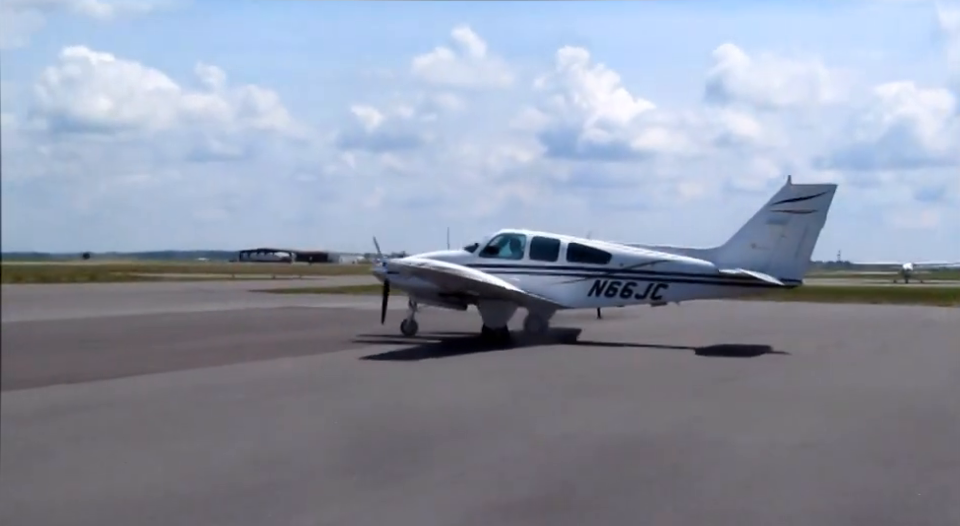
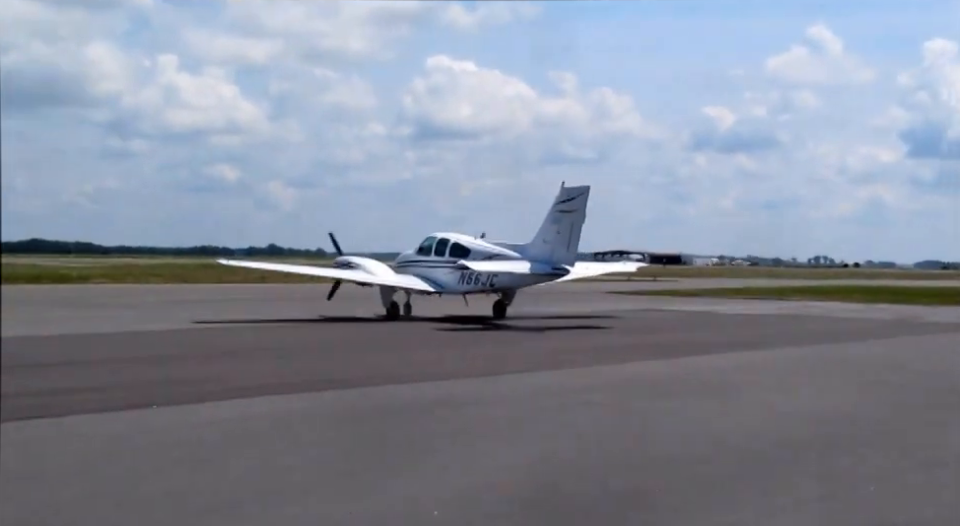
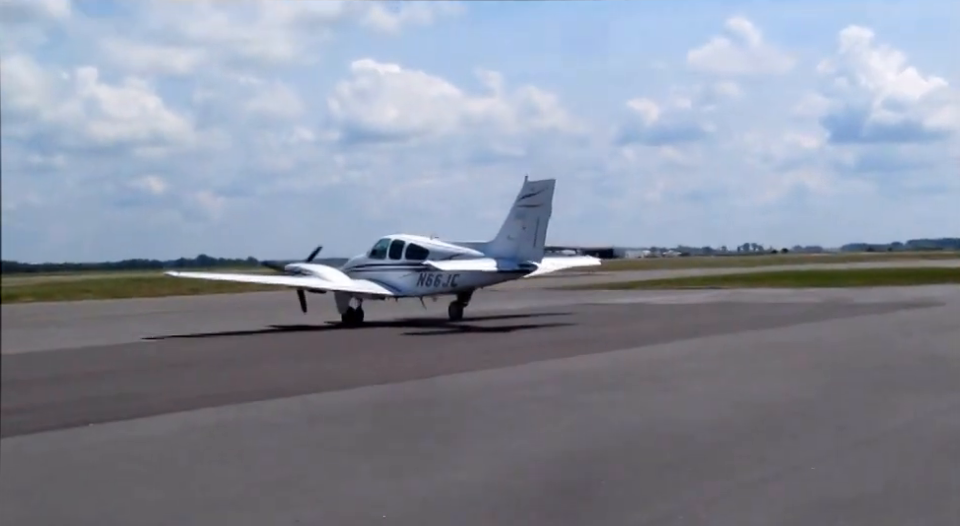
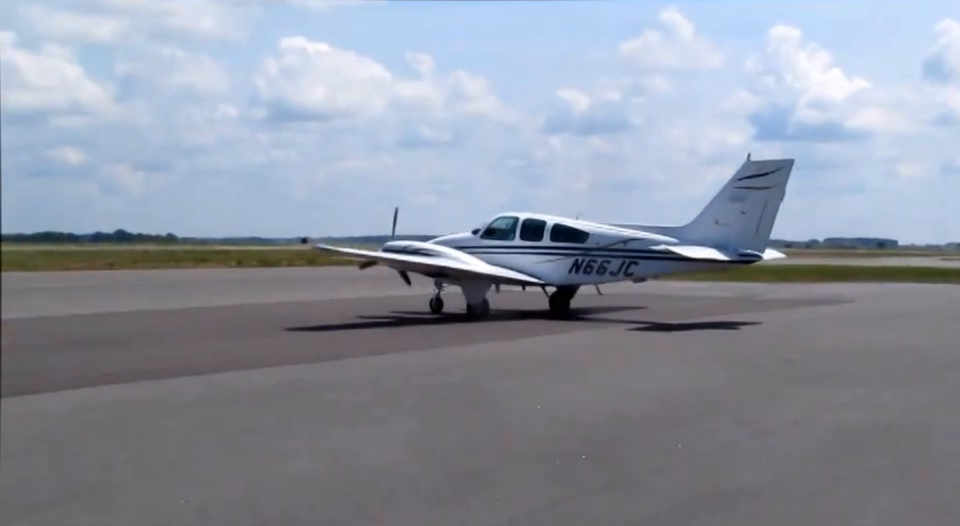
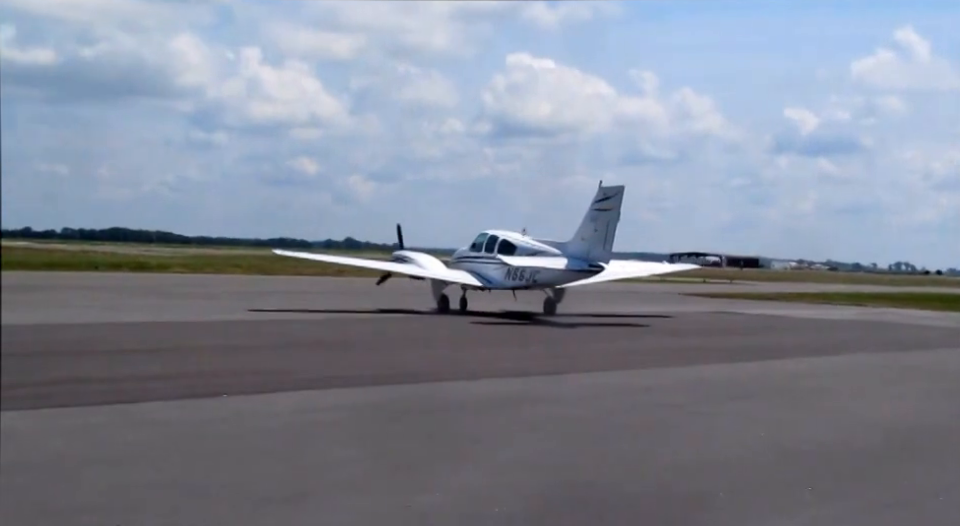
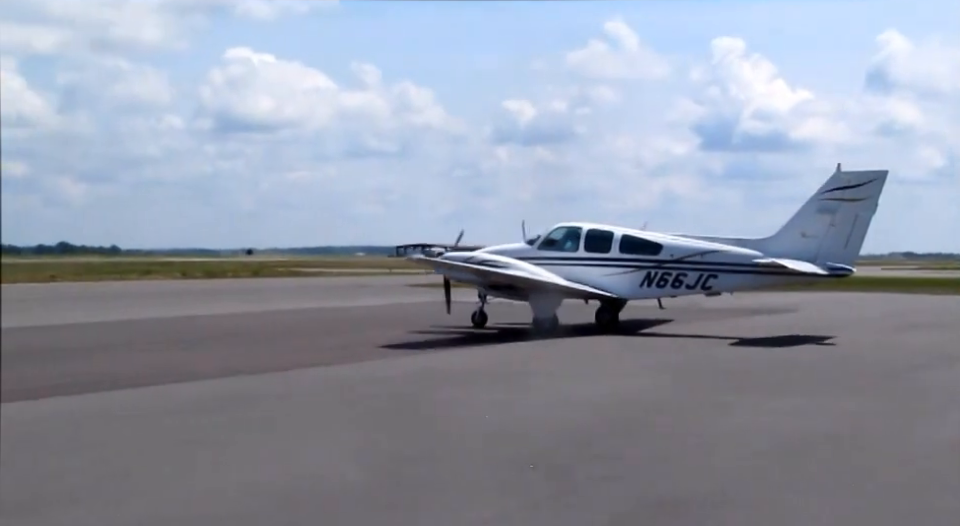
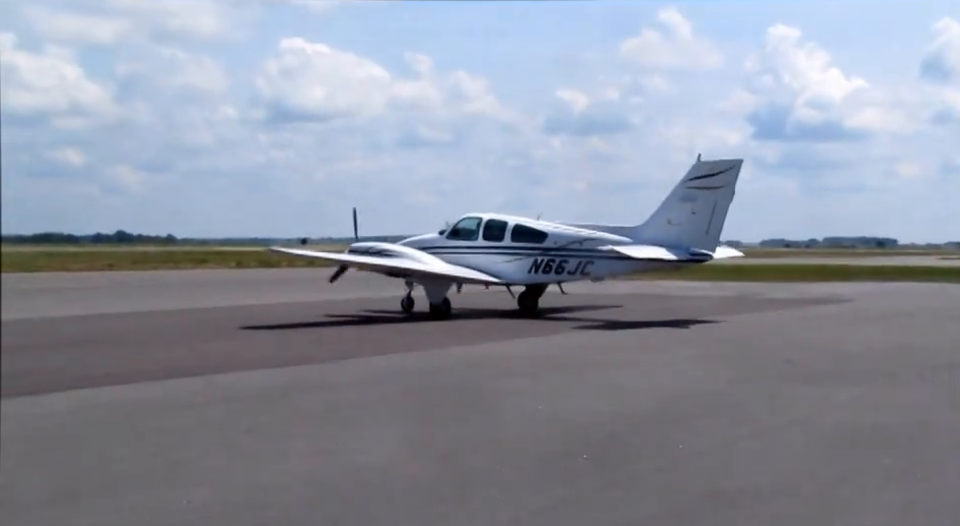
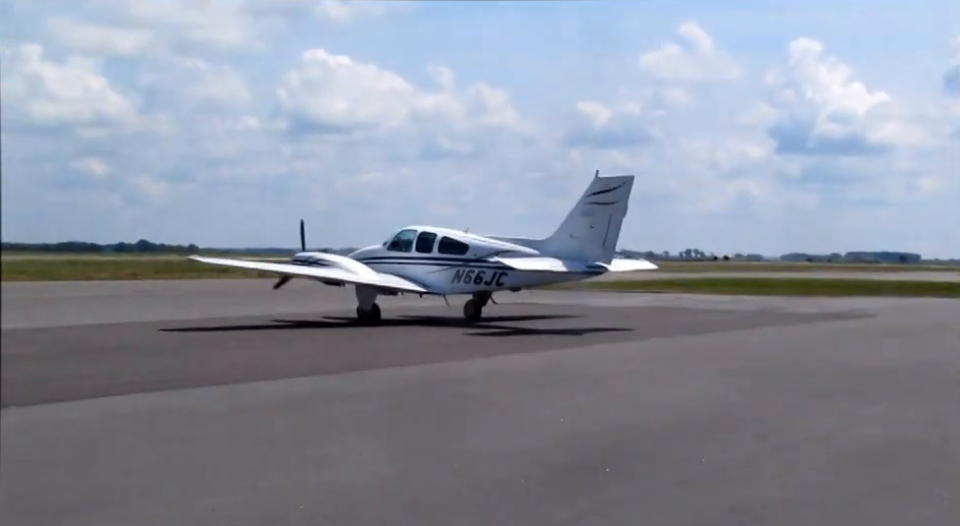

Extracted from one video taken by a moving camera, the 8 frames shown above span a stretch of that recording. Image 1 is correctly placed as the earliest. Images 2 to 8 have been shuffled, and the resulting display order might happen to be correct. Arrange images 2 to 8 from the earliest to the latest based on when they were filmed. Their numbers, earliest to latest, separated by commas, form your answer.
6, 4, 7, 8, 3, 2, 5
